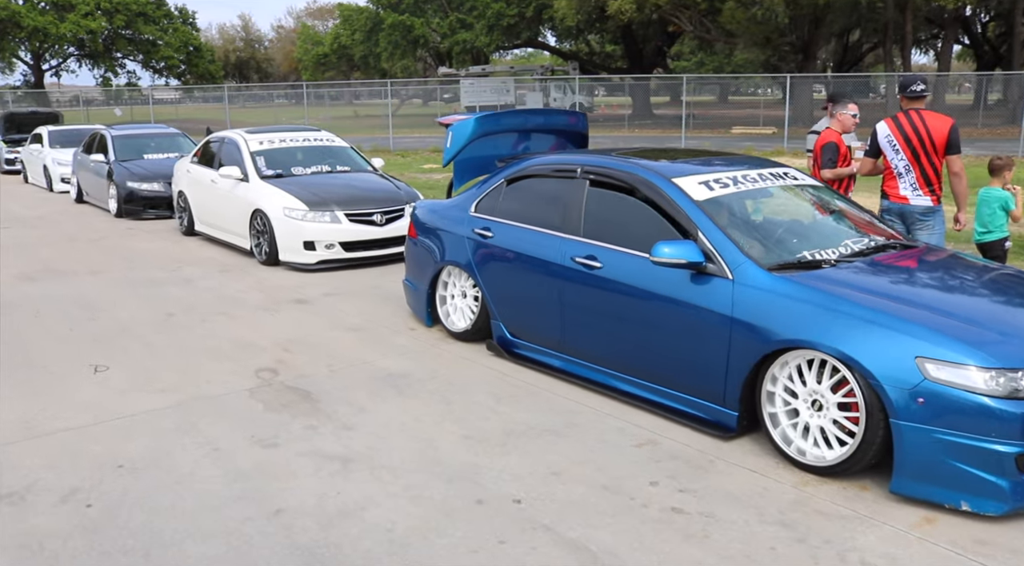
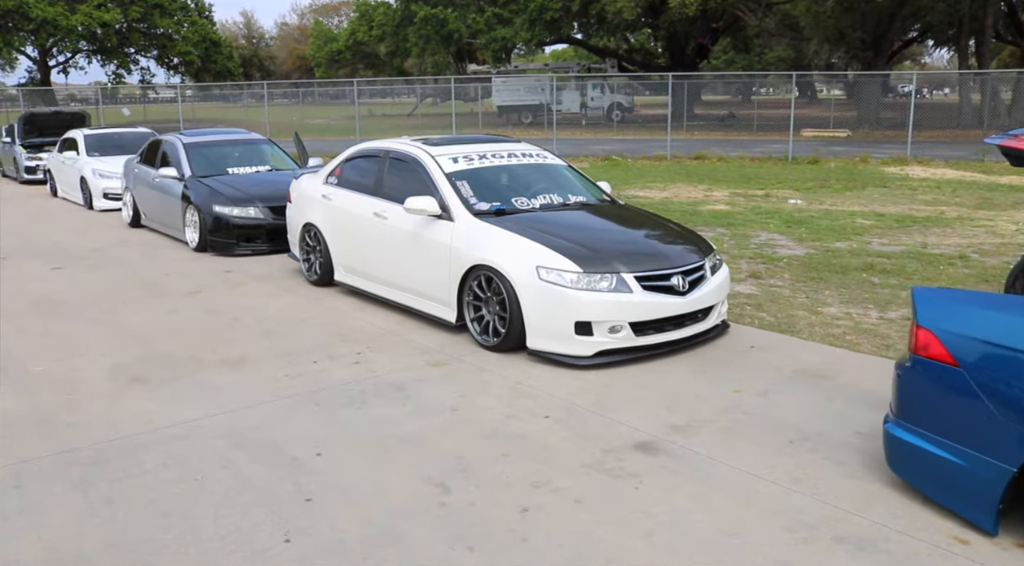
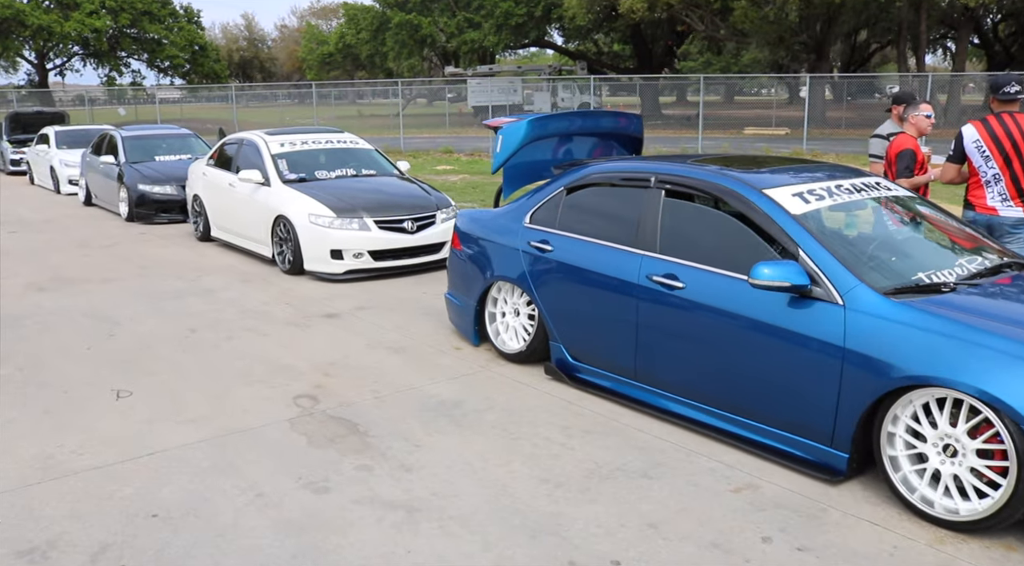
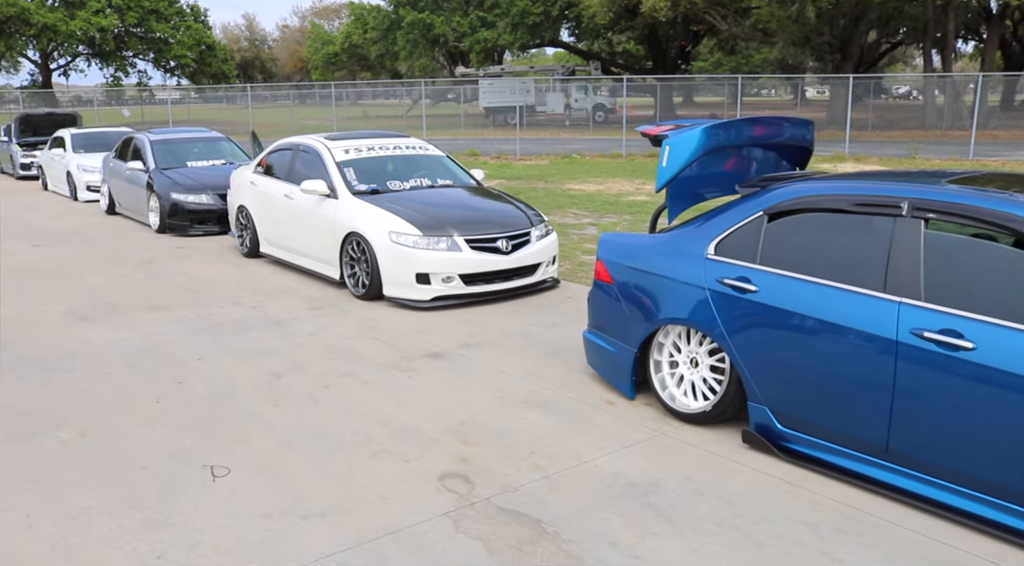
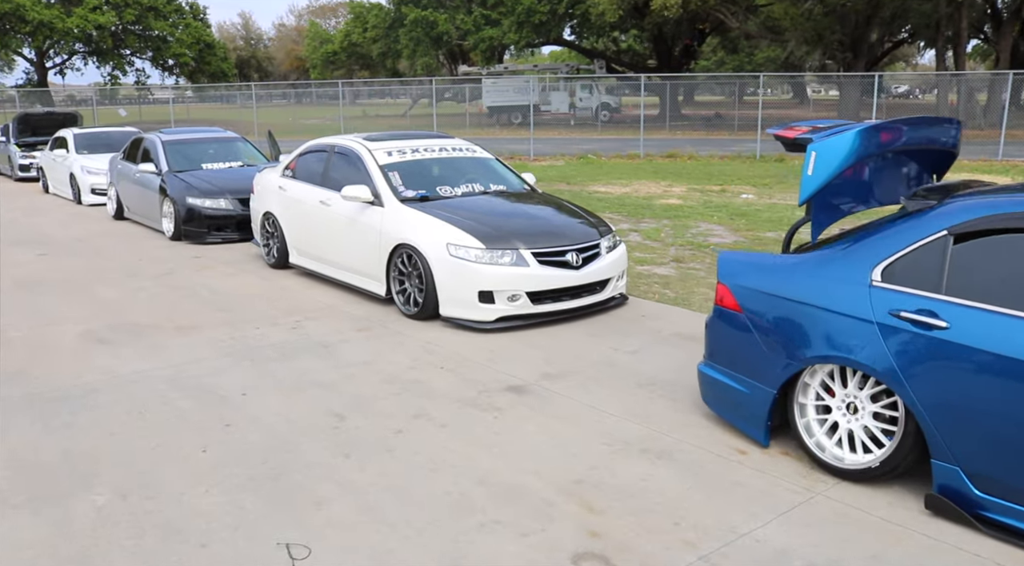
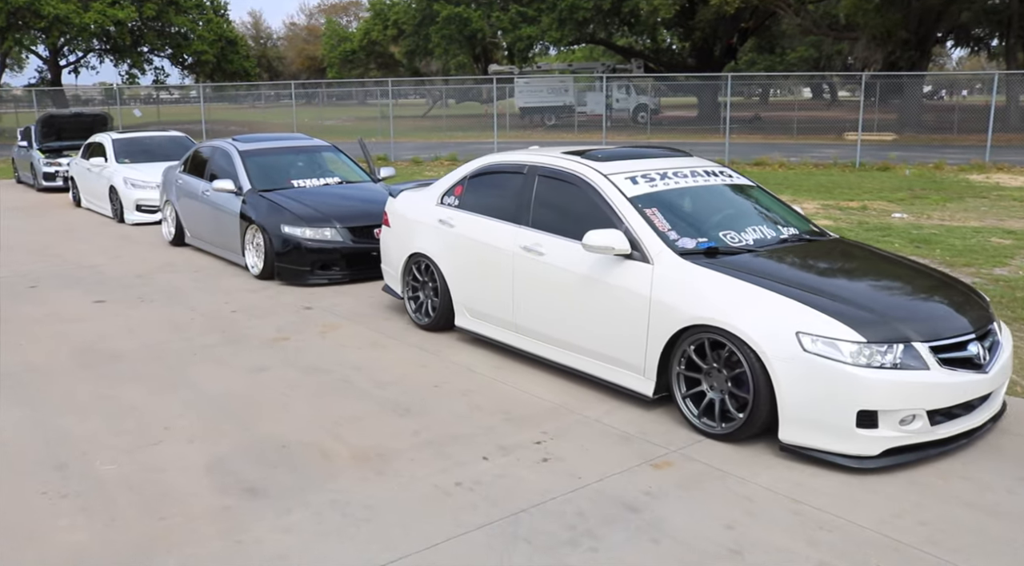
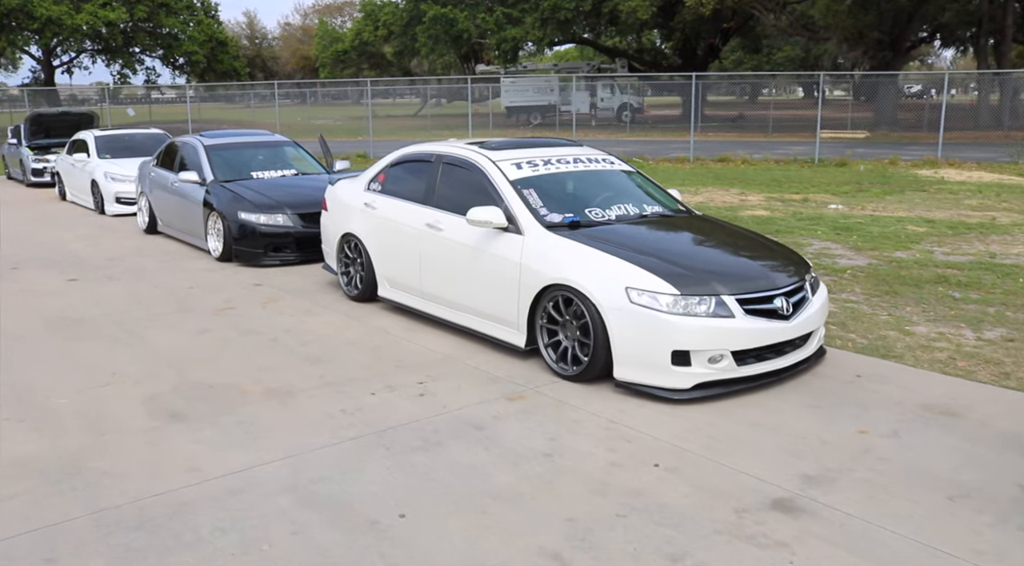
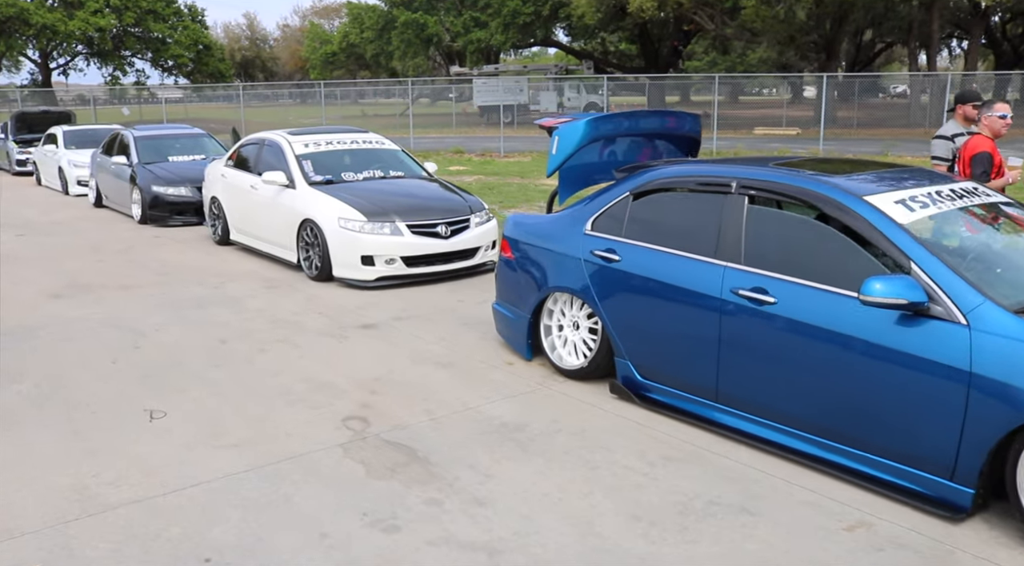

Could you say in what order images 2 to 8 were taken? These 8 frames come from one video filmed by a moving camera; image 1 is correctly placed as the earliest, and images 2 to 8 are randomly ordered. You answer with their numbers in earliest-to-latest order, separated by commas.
3, 8, 4, 5, 2, 7, 6
